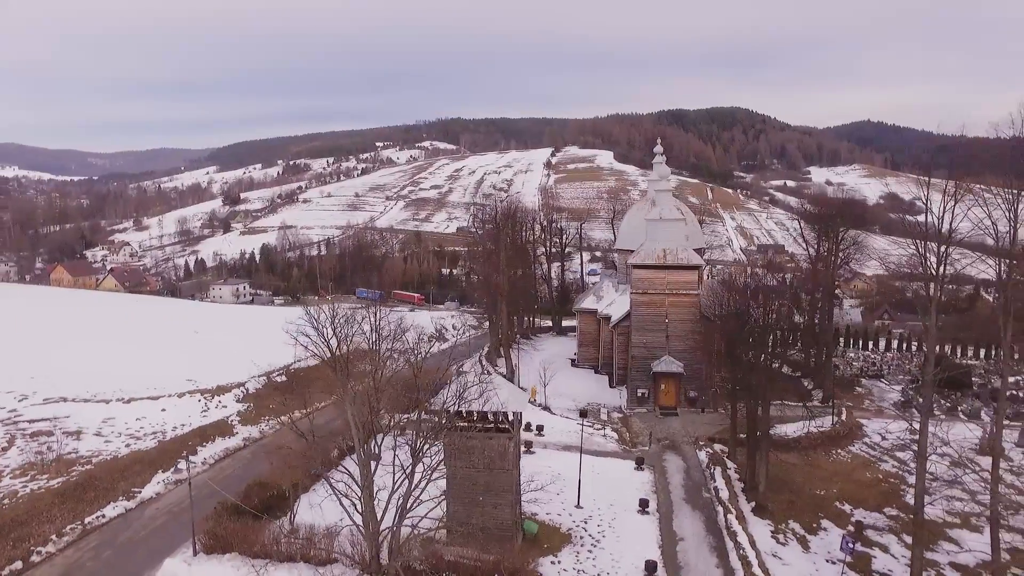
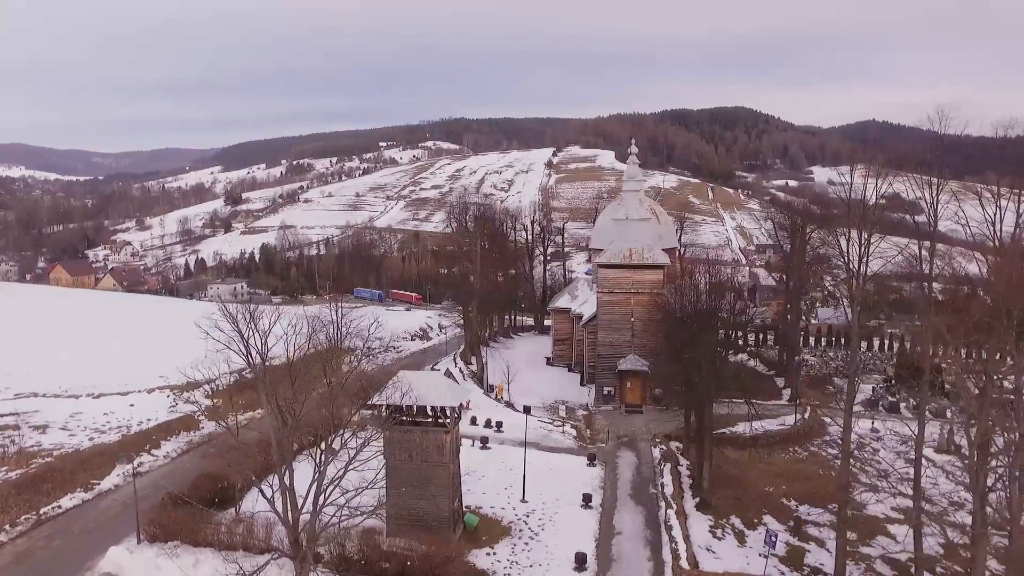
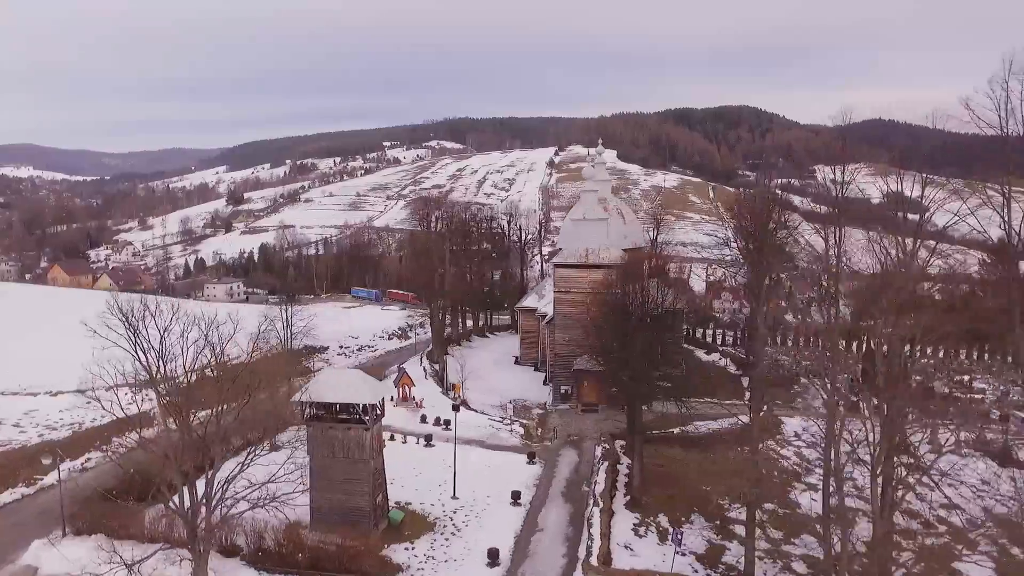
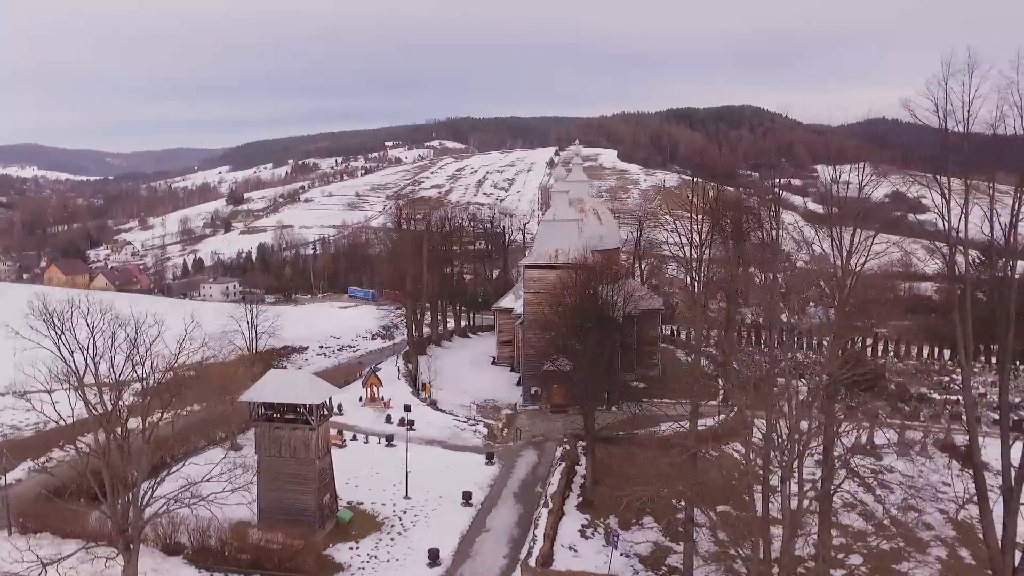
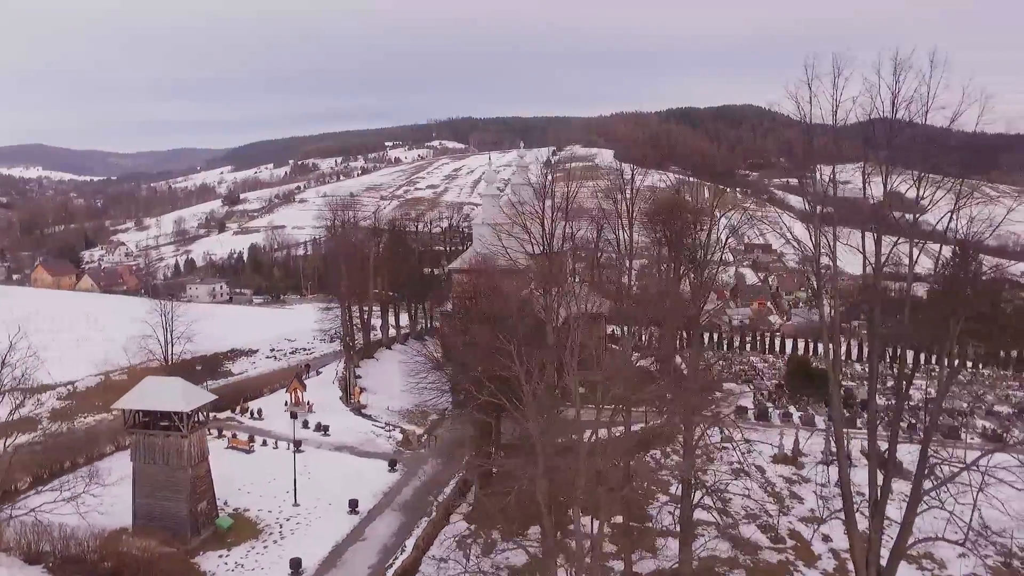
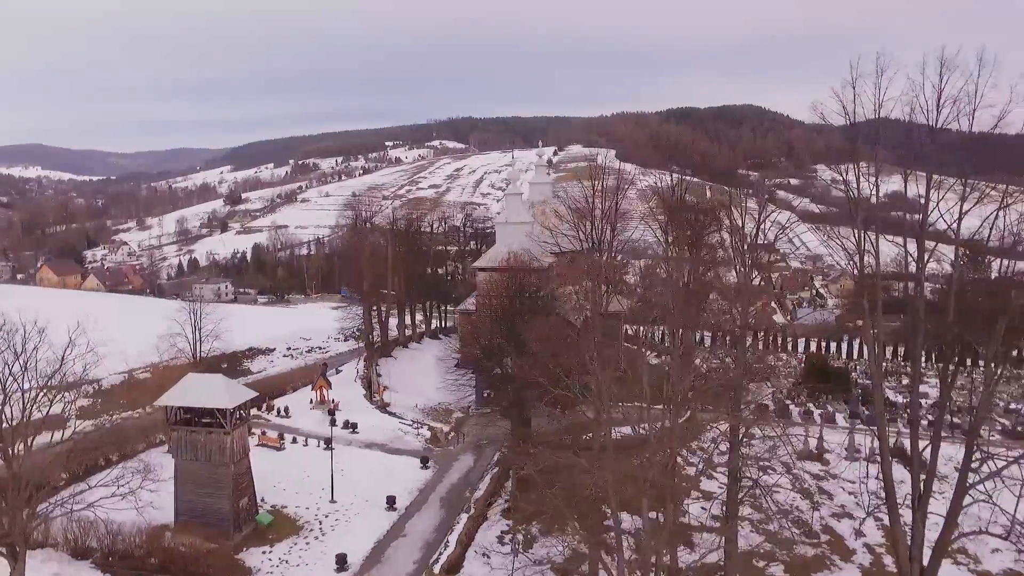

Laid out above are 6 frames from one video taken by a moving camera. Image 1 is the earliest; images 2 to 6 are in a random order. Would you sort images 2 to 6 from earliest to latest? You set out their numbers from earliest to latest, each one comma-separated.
2, 3, 4, 6, 5
